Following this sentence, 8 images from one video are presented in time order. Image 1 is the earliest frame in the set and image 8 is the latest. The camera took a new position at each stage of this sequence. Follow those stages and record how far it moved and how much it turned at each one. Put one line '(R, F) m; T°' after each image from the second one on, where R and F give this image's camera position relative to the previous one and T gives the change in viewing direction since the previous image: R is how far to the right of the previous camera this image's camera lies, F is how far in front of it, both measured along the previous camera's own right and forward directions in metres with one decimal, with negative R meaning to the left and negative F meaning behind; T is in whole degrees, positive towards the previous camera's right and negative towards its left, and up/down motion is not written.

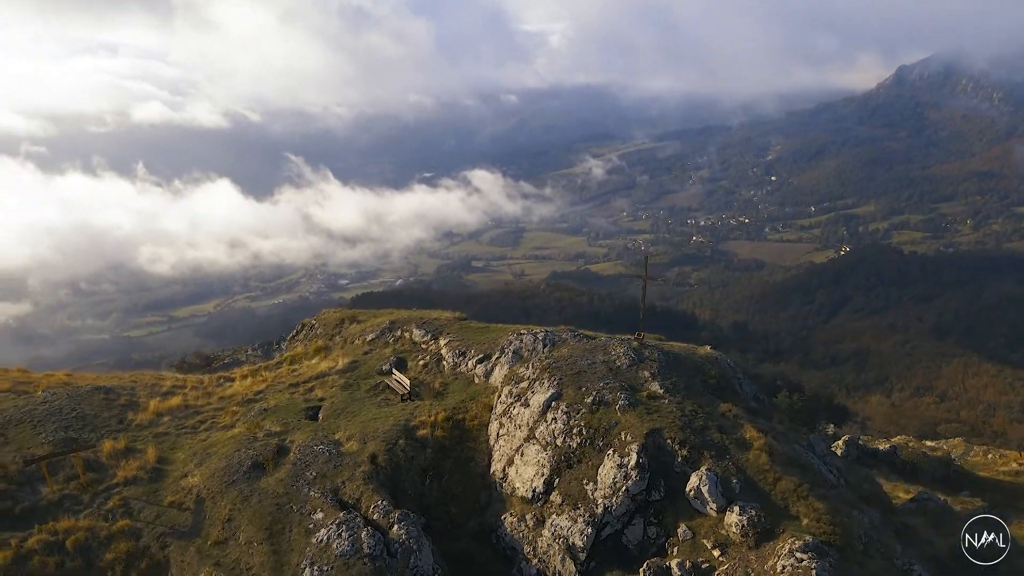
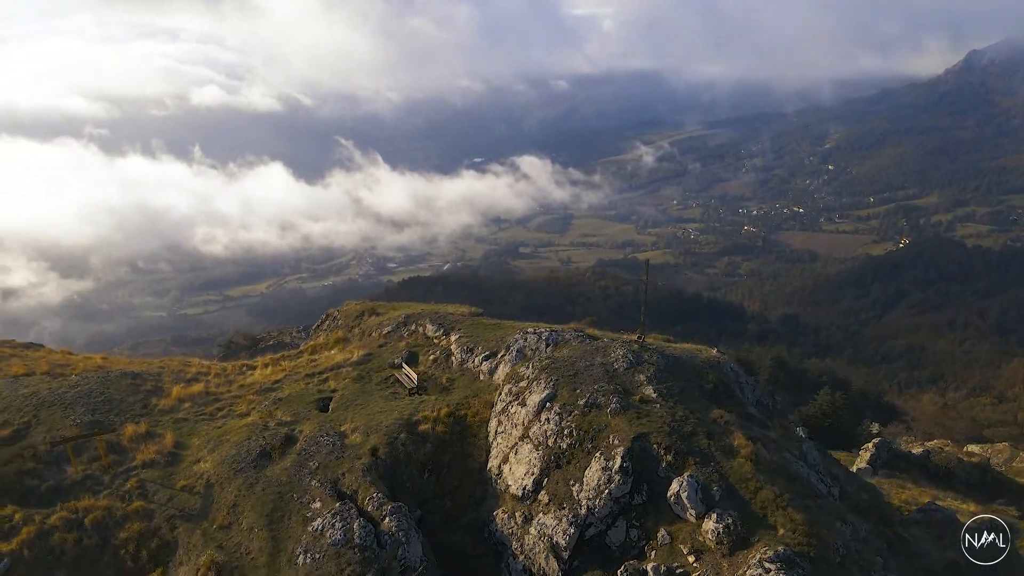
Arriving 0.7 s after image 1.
(+1.3, -0.4) m; -3°
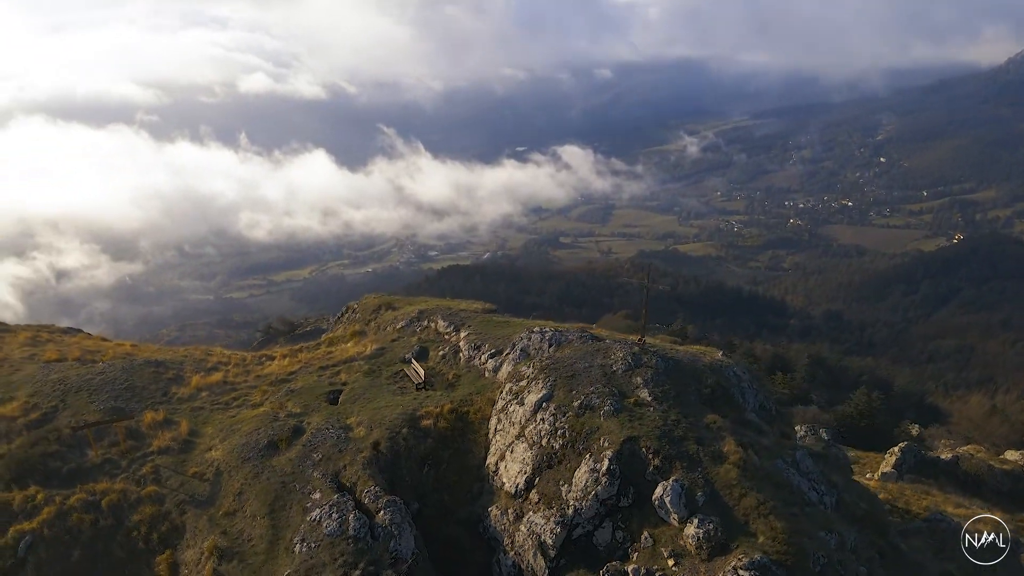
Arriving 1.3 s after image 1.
(+1.1, -0.3) m; -3°
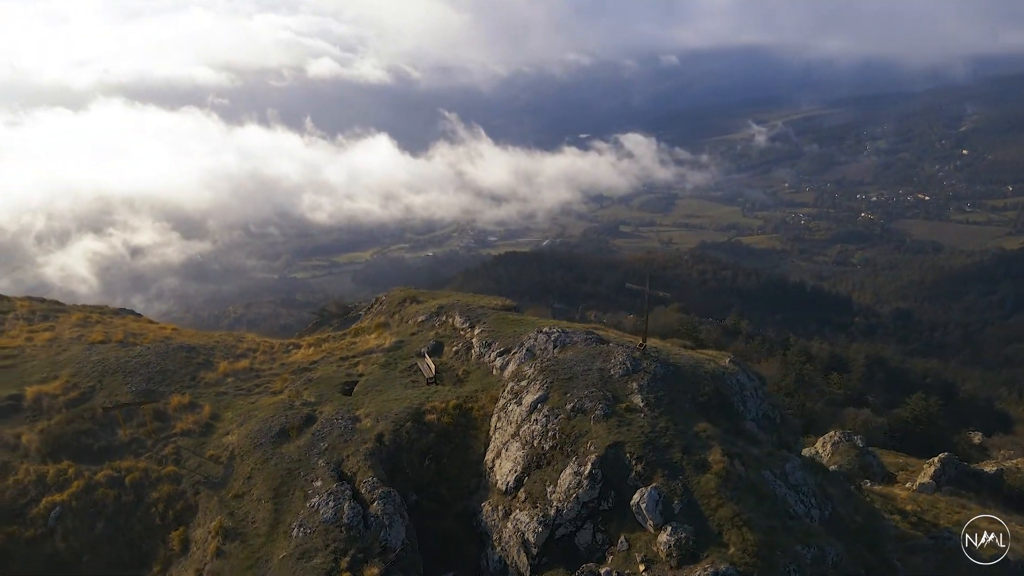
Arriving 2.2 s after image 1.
(+1.7, -0.5) m; -4°
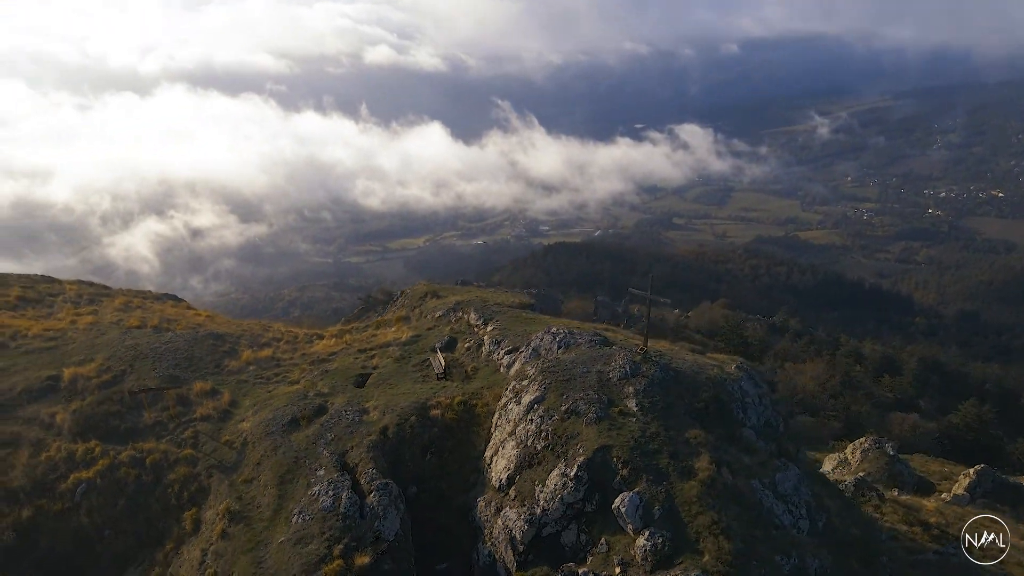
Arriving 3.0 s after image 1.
(+1.4, -0.4) m; -4°
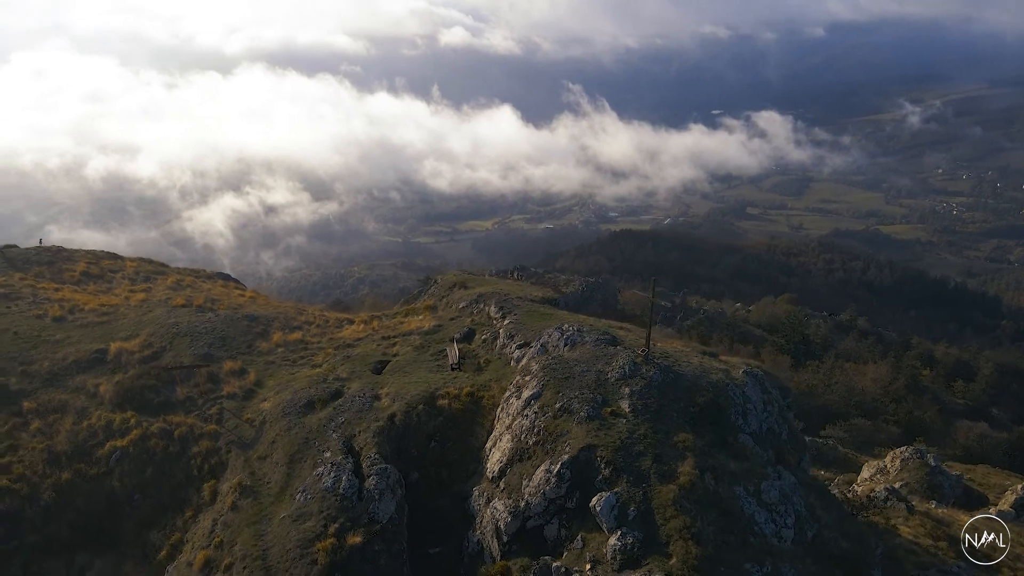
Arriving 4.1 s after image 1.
(+1.9, -0.5) m; -5°
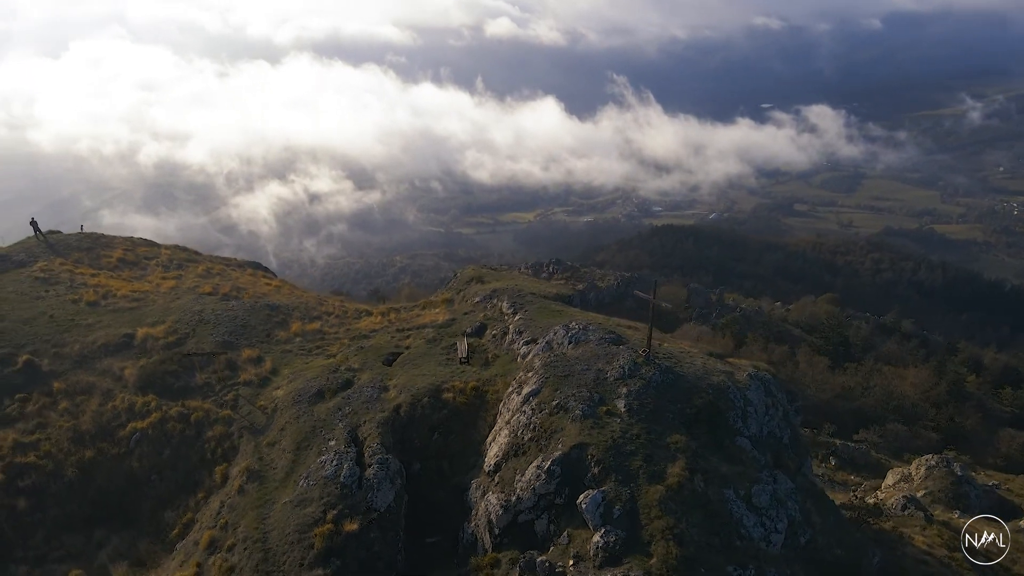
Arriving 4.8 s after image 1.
(+1.2, -0.3) m; -3°
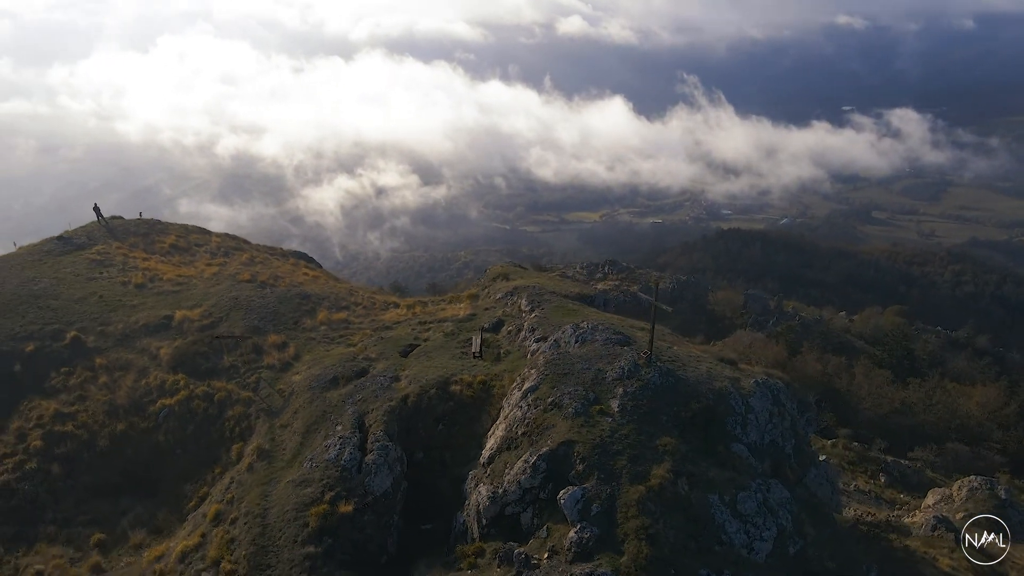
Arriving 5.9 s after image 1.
(+1.9, -0.4) m; -5°
